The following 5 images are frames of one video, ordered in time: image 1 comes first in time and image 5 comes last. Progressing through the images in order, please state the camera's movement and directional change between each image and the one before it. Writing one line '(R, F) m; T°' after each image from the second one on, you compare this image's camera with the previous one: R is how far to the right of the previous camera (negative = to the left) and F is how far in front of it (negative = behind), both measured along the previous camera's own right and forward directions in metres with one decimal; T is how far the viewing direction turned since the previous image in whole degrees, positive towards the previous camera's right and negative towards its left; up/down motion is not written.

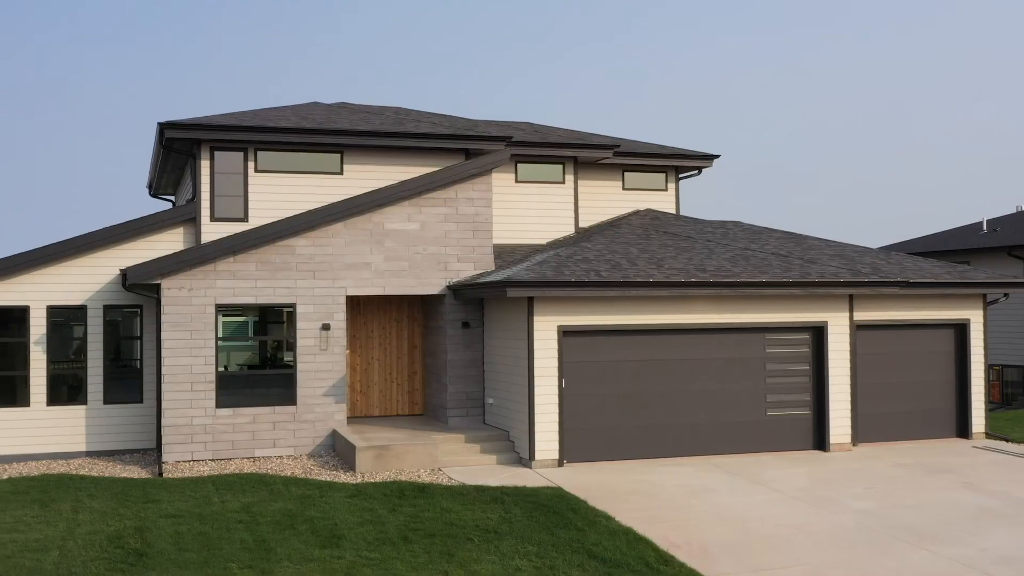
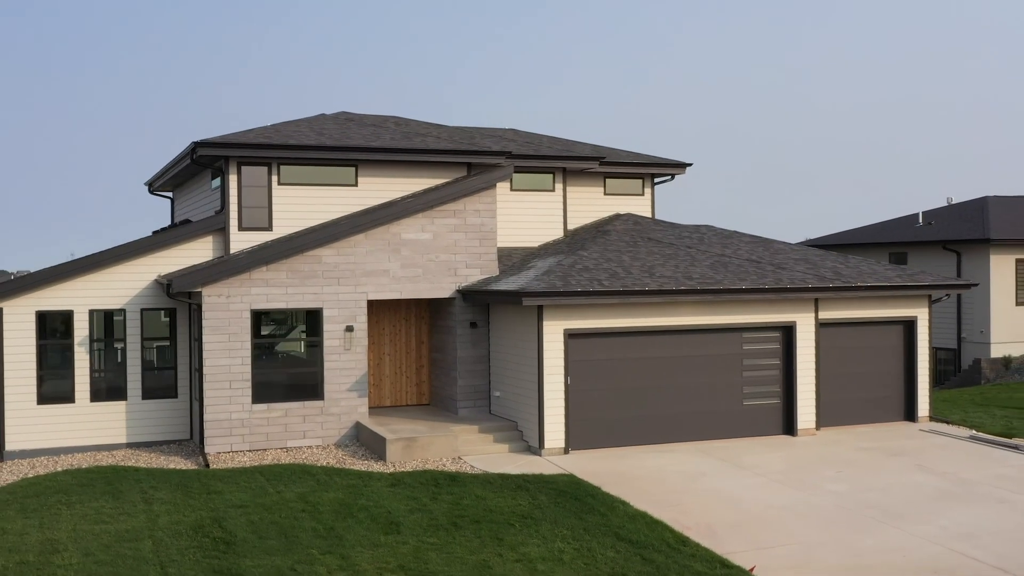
(-1.1, -1.5) m; +4°
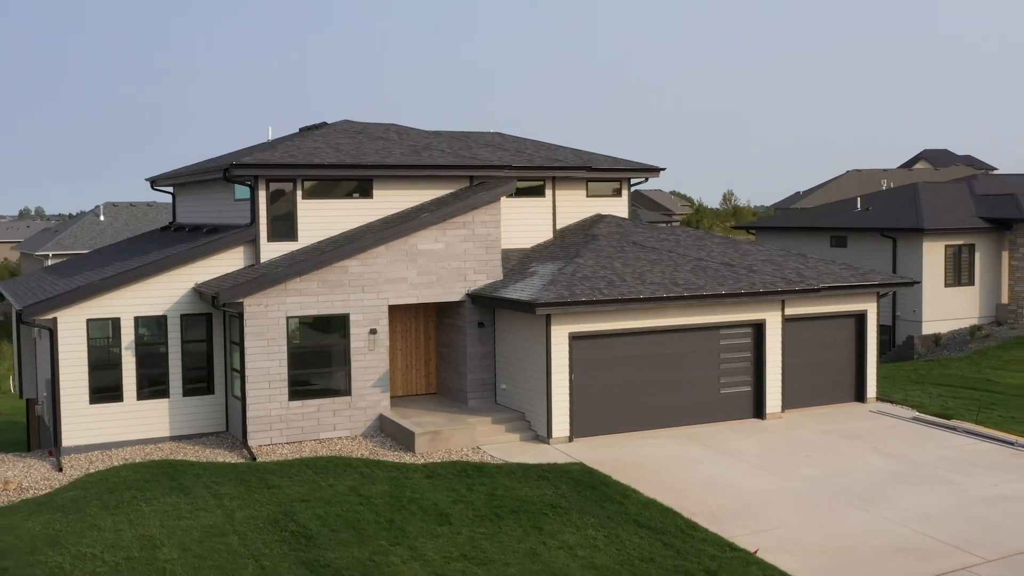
(-1.4, -1.7) m; +4°
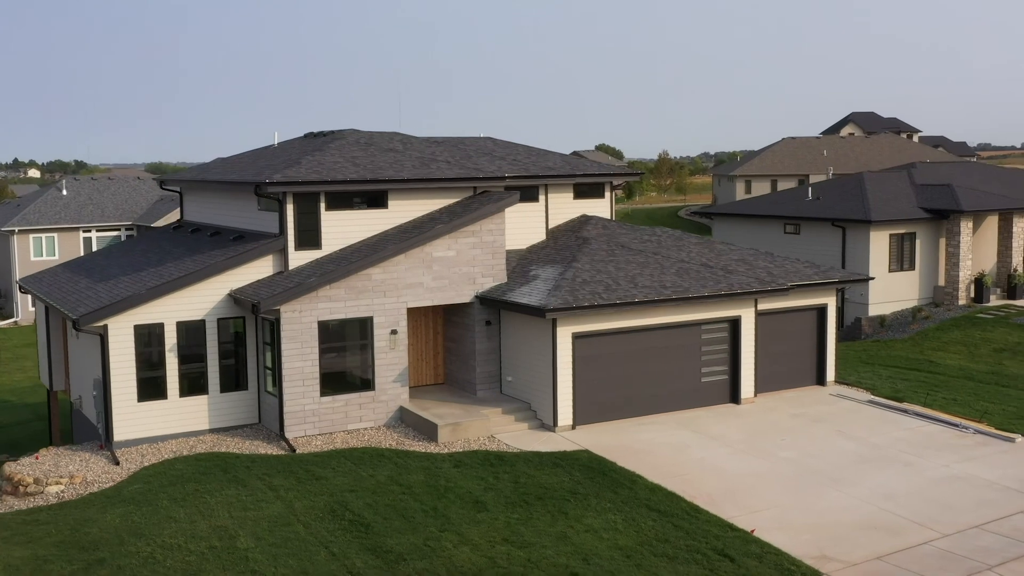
(-1.4, -1.8) m; +4°
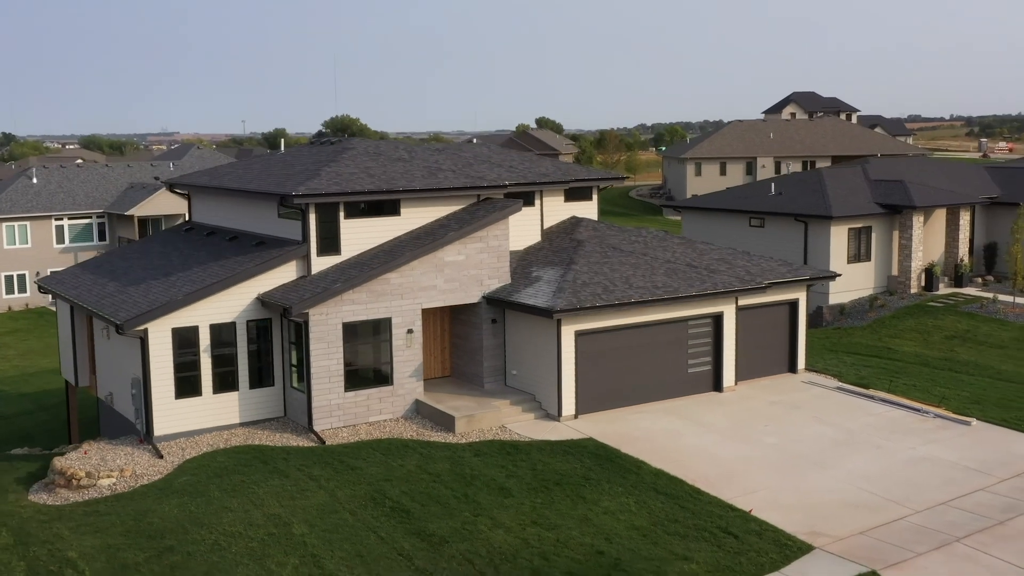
(-1.3, -1.6) m; +3°
